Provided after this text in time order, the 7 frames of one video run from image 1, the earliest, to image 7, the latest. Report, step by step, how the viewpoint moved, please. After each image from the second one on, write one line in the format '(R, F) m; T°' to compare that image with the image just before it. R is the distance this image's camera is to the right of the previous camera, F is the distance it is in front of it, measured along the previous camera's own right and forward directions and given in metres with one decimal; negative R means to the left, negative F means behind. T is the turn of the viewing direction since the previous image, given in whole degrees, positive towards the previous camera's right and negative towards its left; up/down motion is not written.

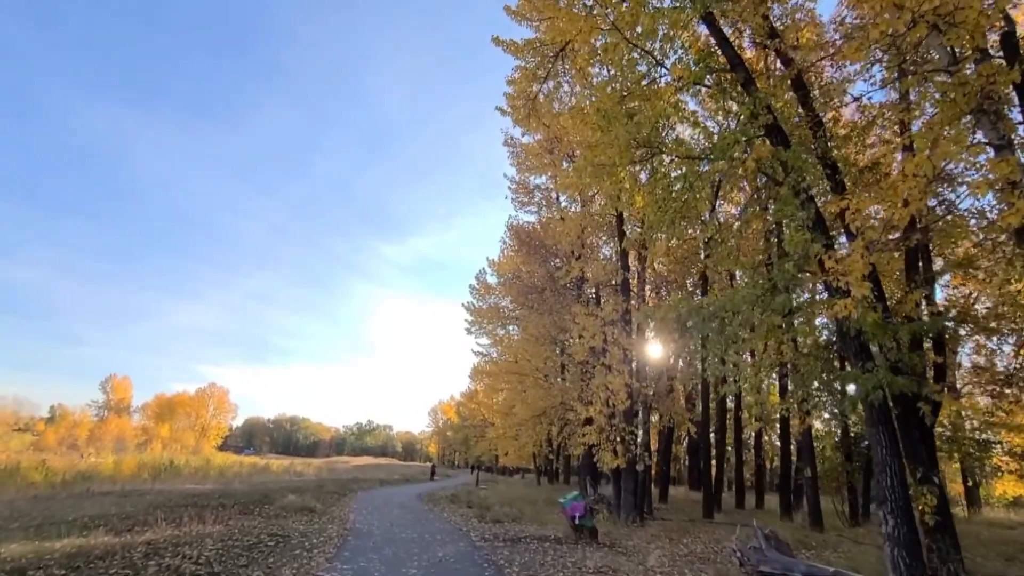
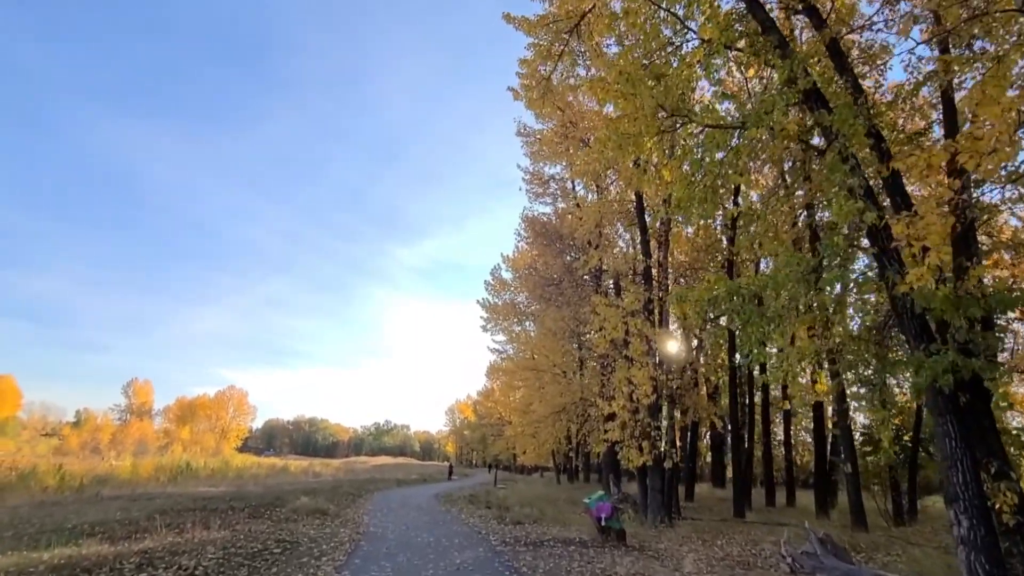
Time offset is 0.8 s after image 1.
(0.0, +0.6) m; -1°
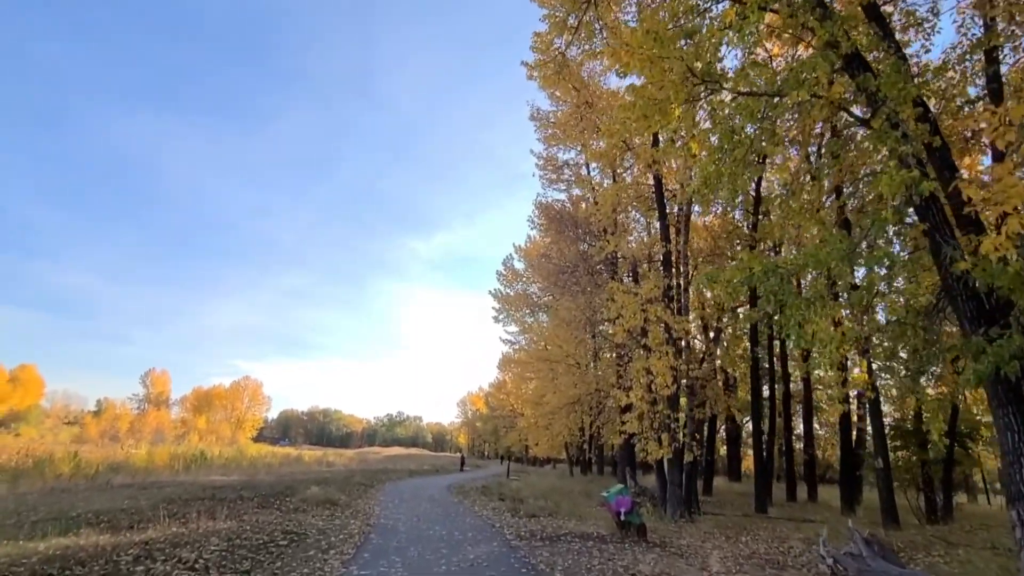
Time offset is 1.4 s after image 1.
(-0.1, +0.4) m; -1°
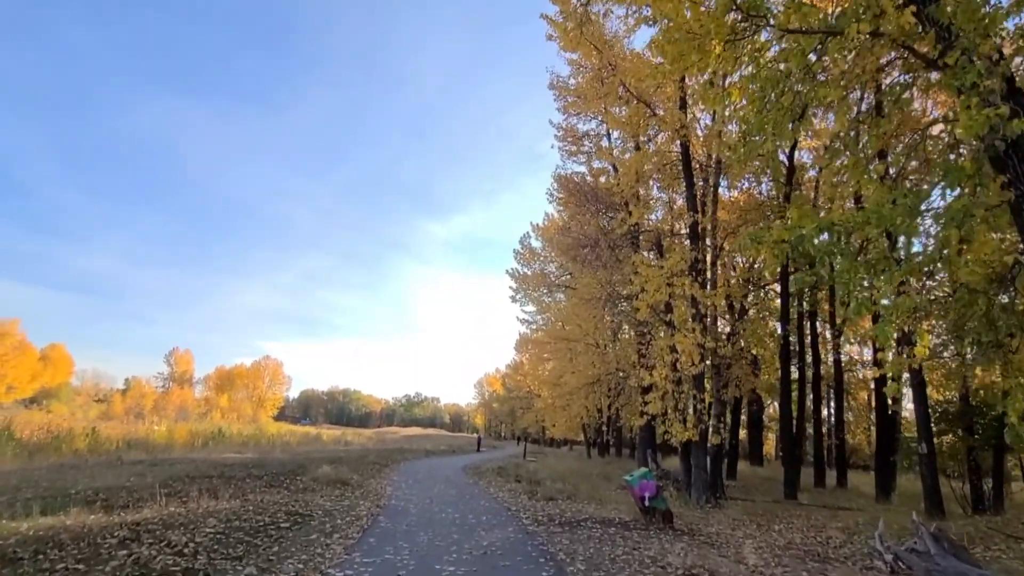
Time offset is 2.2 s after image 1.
(0.0, +0.6) m; -2°
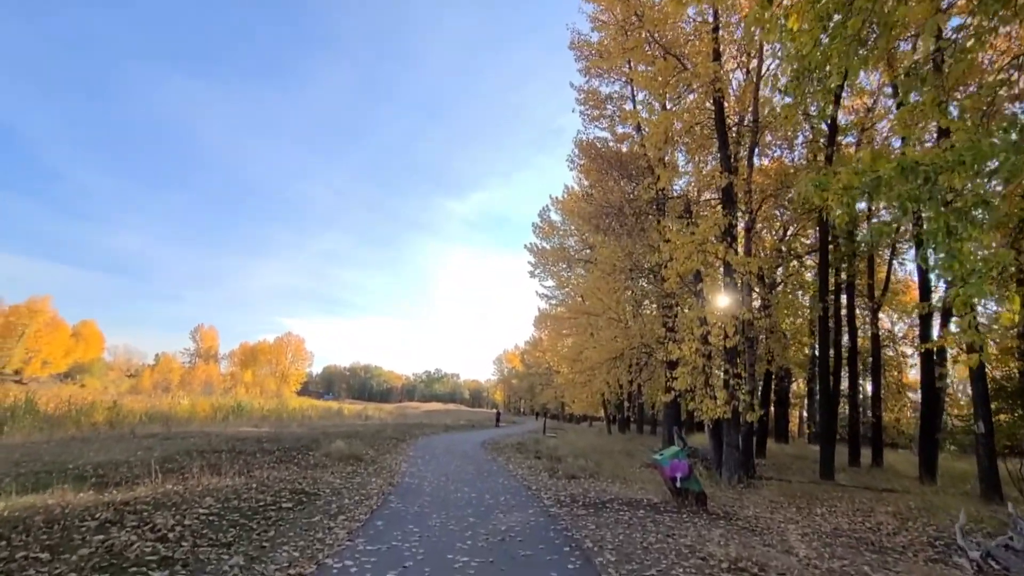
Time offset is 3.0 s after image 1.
(0.0, +0.7) m; -2°
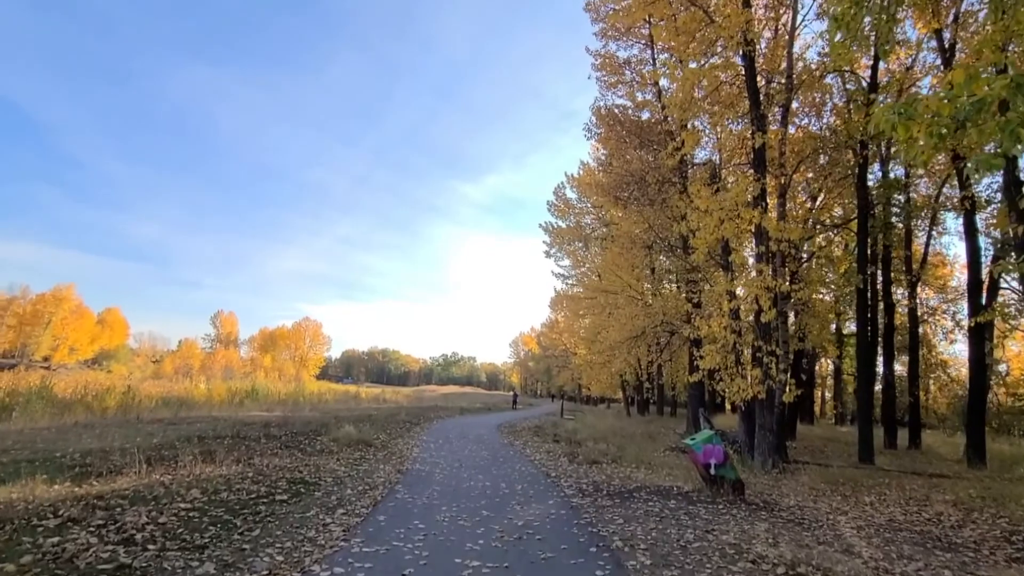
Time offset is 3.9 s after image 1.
(0.0, +0.7) m; -2°
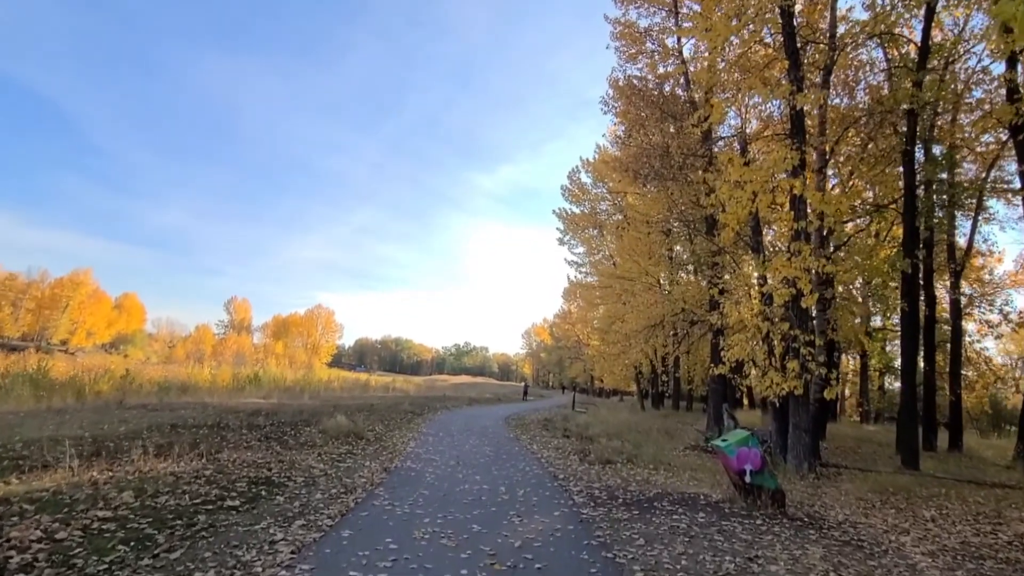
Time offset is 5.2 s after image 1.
(+0.1, +1.0) m; -1°
